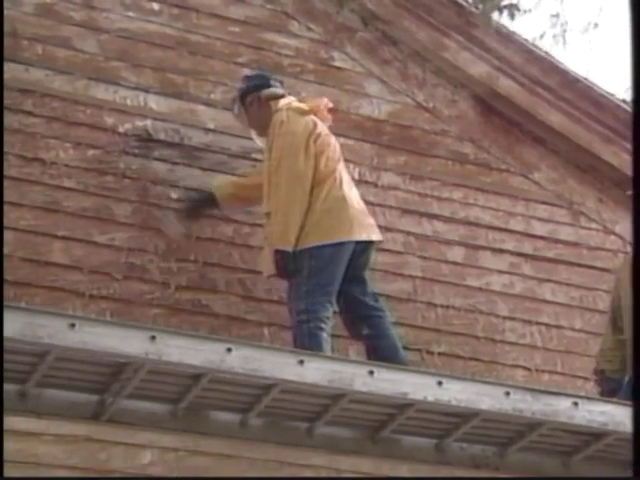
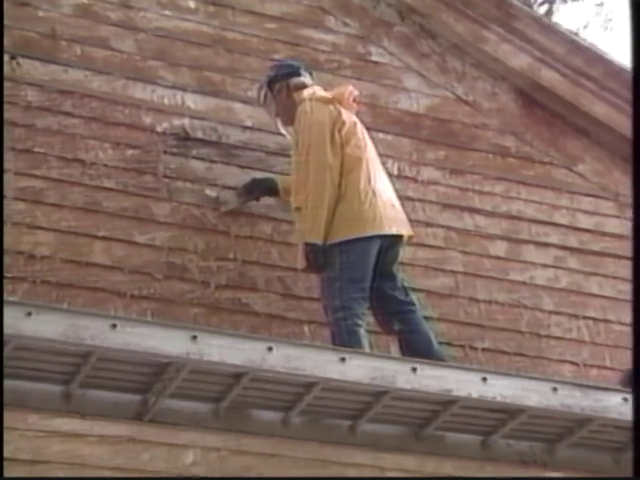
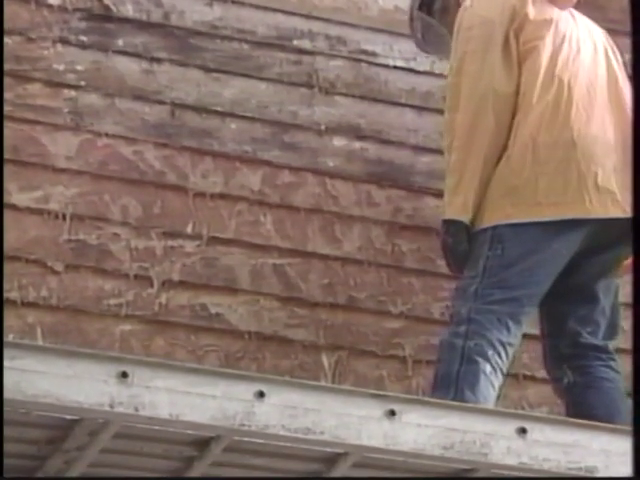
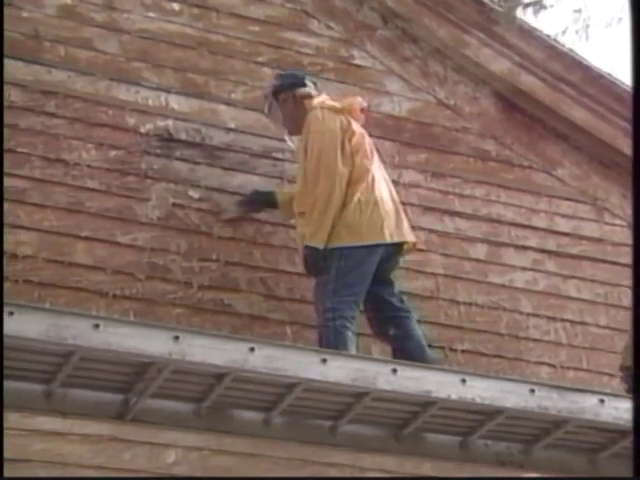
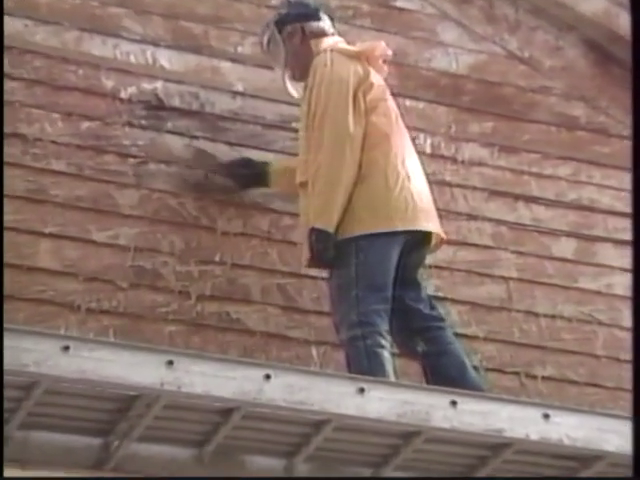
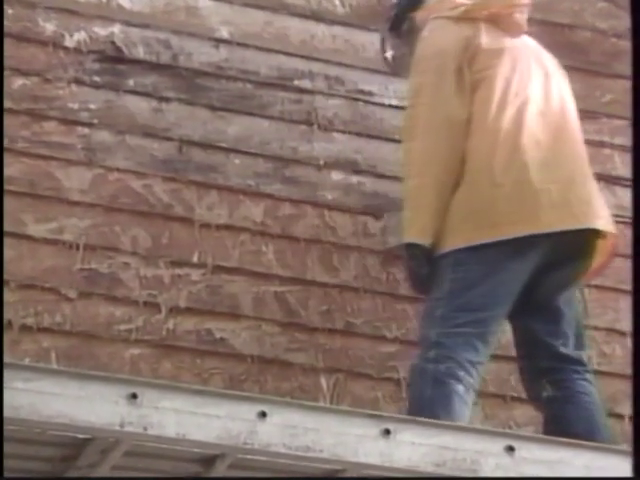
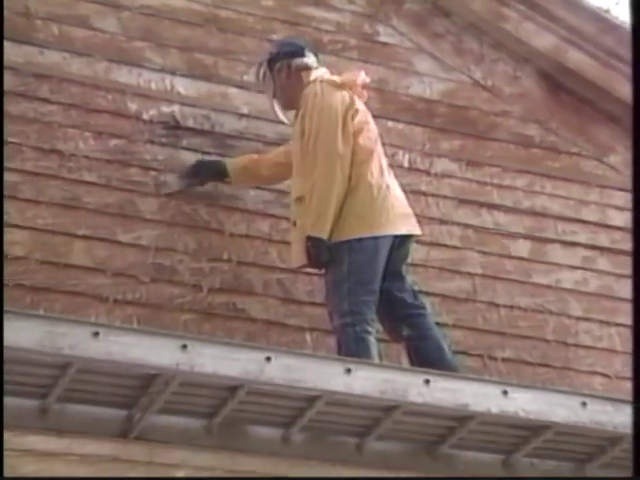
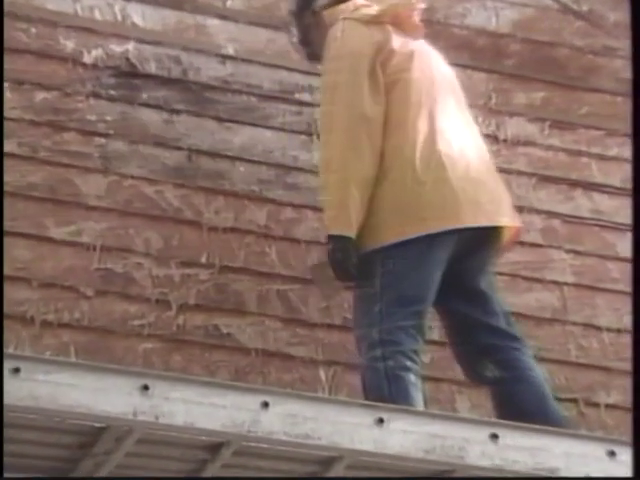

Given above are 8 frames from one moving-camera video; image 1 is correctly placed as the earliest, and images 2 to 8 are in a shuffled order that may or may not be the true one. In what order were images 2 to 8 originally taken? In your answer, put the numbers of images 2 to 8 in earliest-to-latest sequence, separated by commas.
4, 2, 7, 5, 8, 6, 3
